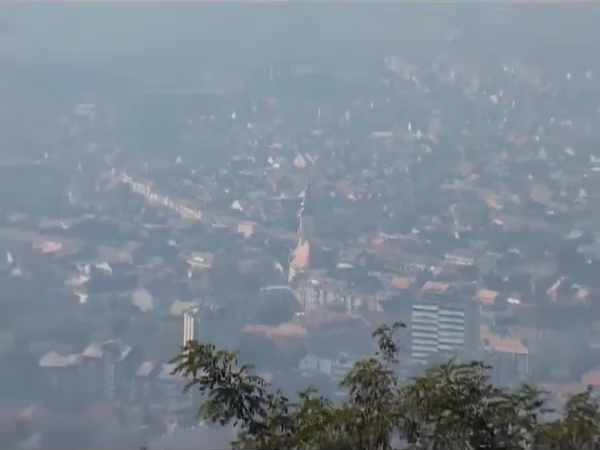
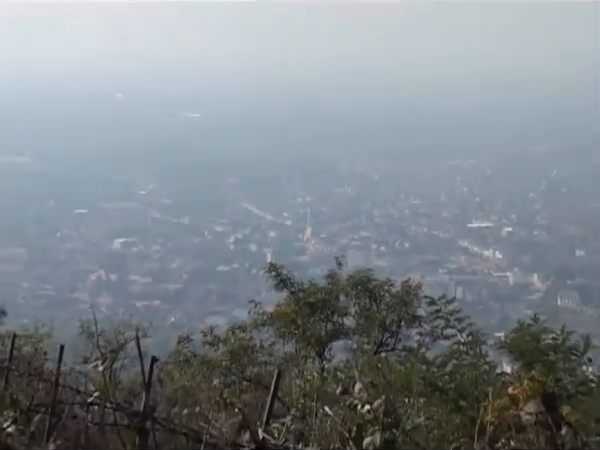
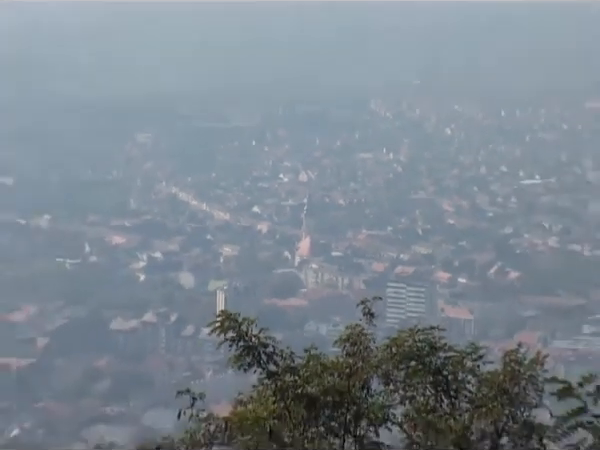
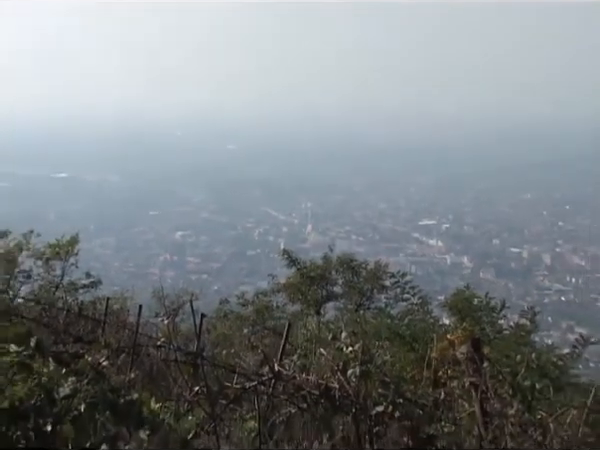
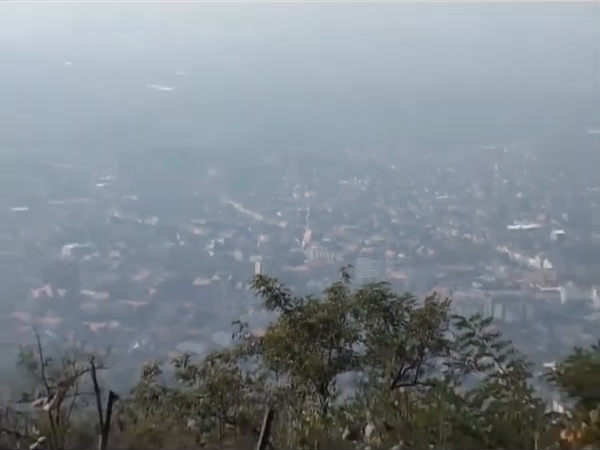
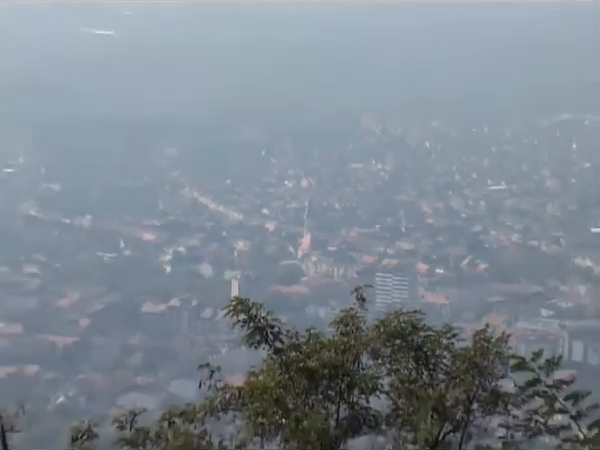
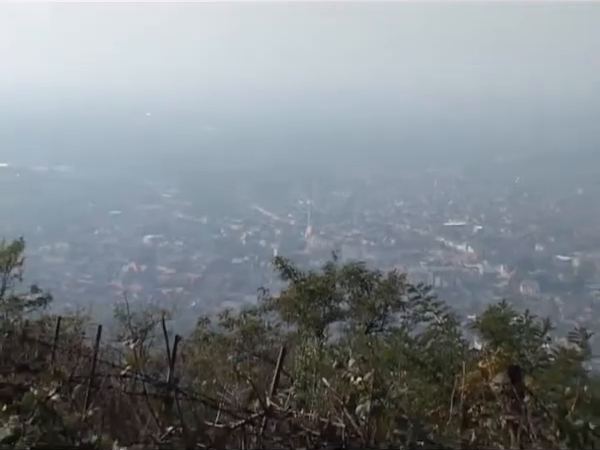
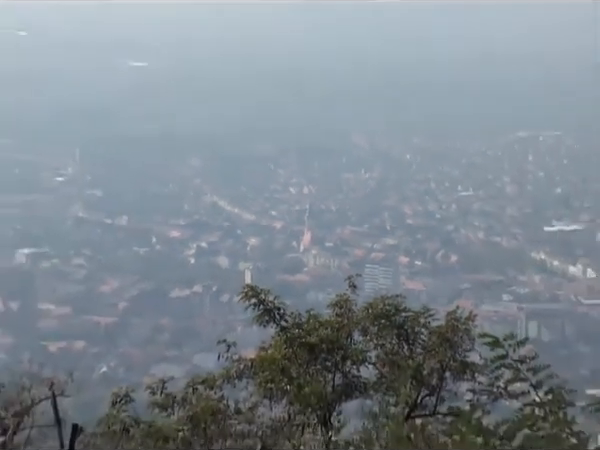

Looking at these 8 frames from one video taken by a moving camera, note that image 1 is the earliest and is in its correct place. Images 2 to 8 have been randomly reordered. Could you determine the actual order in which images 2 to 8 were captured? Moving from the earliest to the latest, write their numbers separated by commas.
3, 6, 8, 5, 2, 7, 4
